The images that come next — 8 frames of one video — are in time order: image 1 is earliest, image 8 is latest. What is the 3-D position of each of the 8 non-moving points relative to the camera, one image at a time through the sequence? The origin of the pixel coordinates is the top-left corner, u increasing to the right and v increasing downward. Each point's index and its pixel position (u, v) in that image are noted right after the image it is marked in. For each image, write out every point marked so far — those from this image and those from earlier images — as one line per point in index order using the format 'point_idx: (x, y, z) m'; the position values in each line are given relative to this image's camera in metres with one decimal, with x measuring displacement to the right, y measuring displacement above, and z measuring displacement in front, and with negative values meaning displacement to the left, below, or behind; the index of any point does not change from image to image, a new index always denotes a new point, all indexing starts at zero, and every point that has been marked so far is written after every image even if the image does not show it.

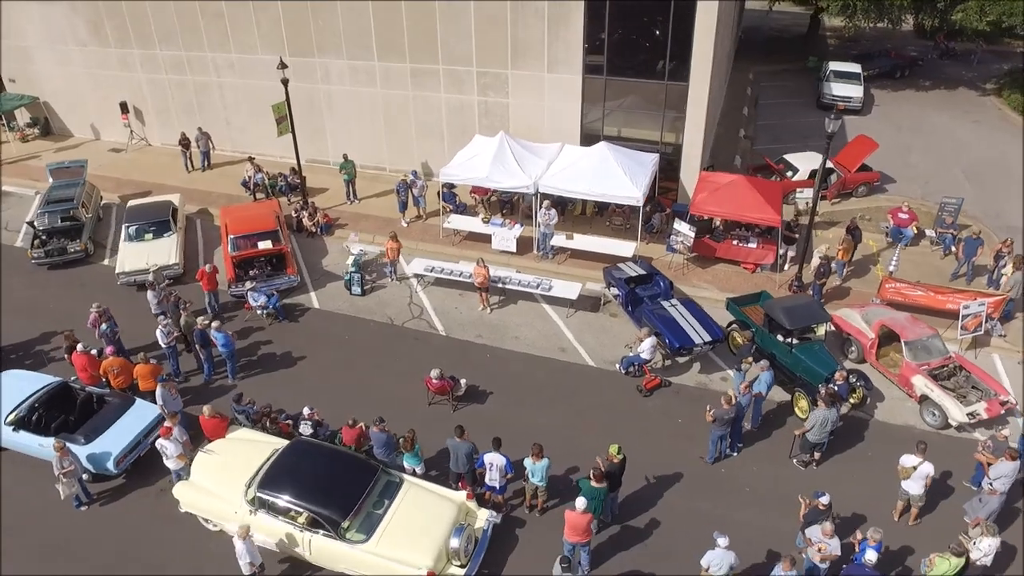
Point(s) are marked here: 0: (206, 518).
0: (-4.1, -3.1, +10.3) m
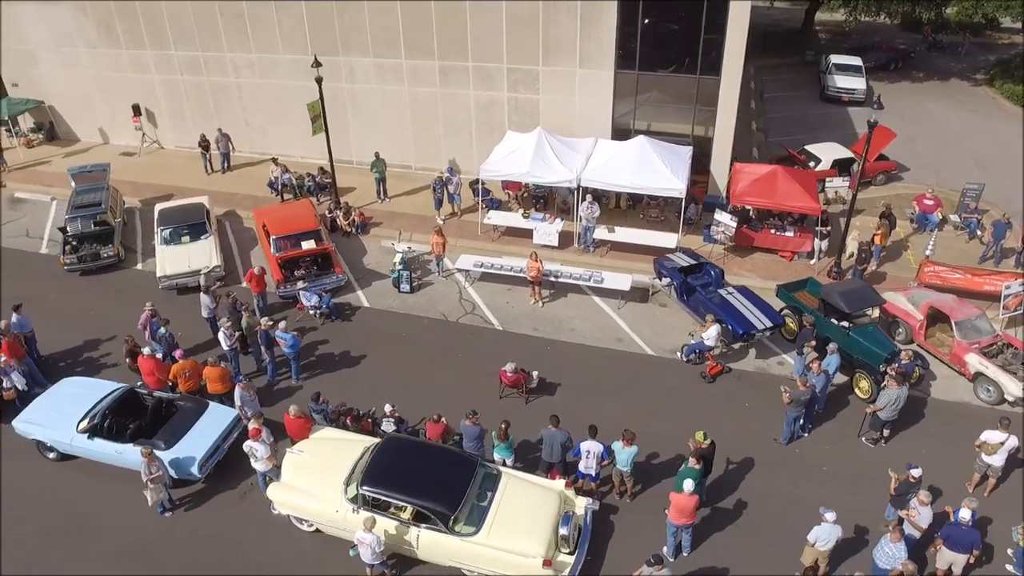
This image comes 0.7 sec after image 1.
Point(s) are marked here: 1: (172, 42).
0: (-2.8, -3.1, +10.2) m
1: (-9.0, +6.5, +20.1) m
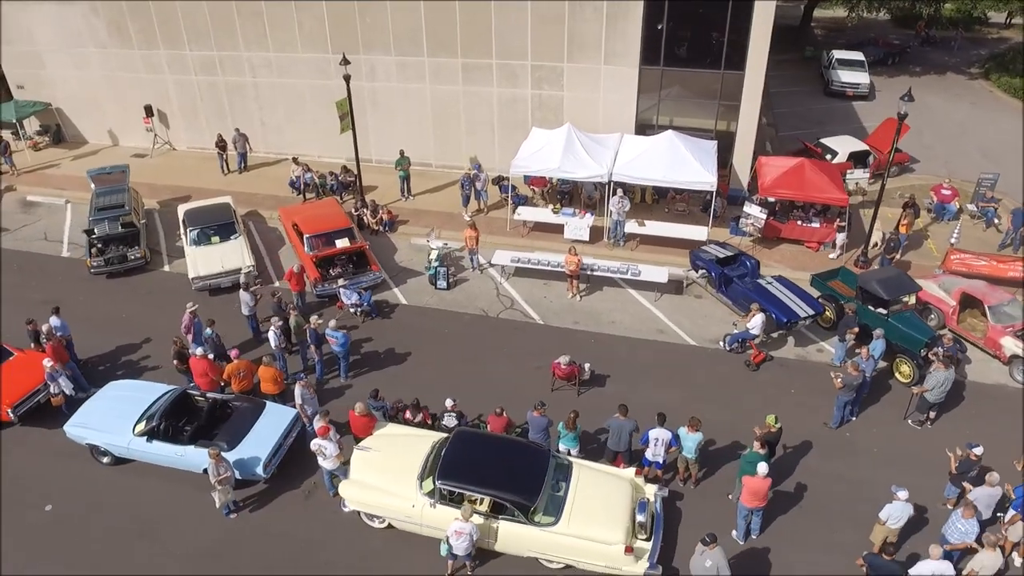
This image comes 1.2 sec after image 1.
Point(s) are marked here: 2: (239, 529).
0: (-1.8, -3.0, +10.3) m
1: (-8.5, +6.4, +19.9) m
2: (-3.8, -3.4, +10.7) m
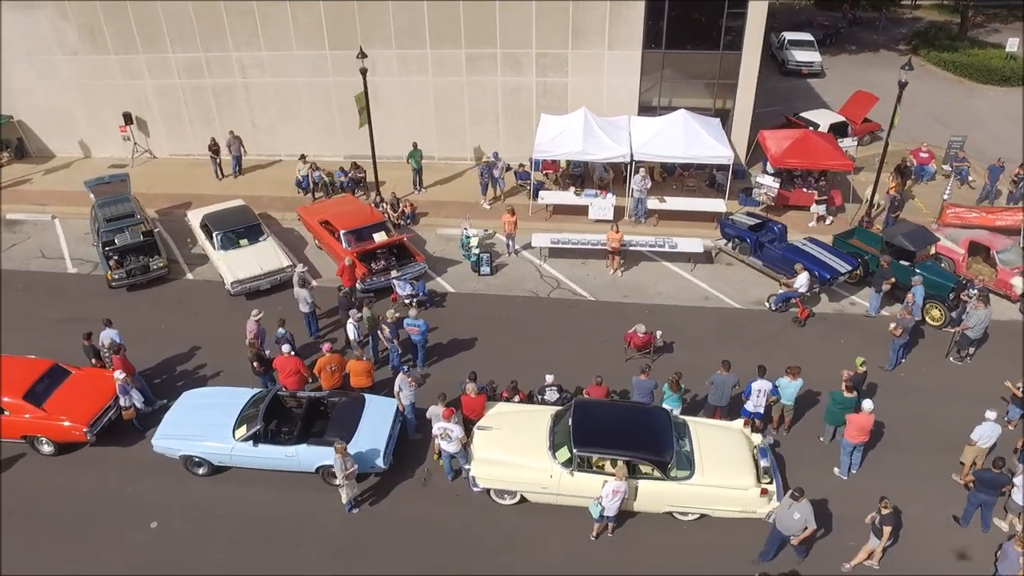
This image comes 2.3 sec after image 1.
0: (-0.1, -2.7, +10.5) m
1: (-8.6, +6.1, +19.1) m
2: (-2.0, -3.2, +10.6) m
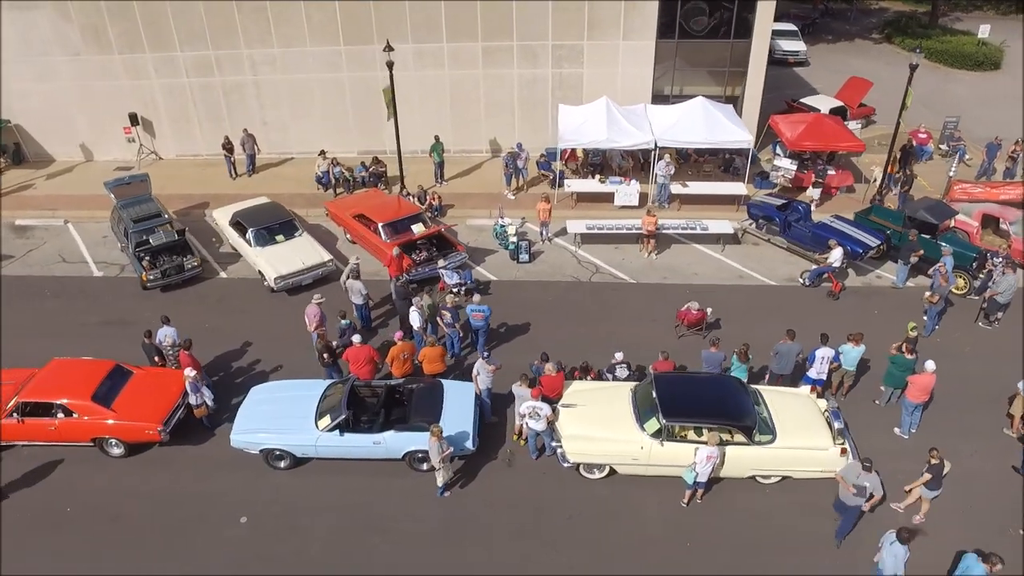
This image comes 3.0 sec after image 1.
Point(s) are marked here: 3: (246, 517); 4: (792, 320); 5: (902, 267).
0: (+1.2, -2.4, +10.7) m
1: (-8.2, +6.1, +18.7) m
2: (-0.7, -3.0, +10.7) m
3: (-3.7, -3.2, +10.6) m
4: (+5.3, -0.6, +14.4) m
5: (+7.7, +0.4, +15.1) m
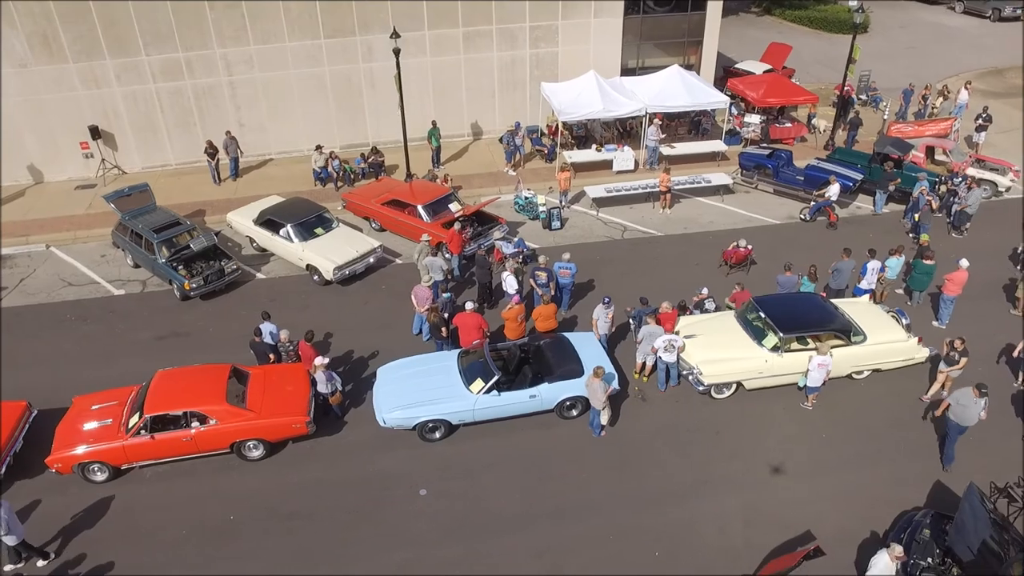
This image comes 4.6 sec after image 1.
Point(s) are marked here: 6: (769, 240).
0: (+3.3, -1.5, +11.8) m
1: (-8.5, +5.6, +17.7) m
2: (+1.5, -2.3, +11.4) m
3: (-1.3, -2.8, +10.7) m
4: (+6.3, +0.8, +16.2) m
5: (+8.4, +2.1, +17.5) m
6: (+5.6, +1.0, +16.5) m
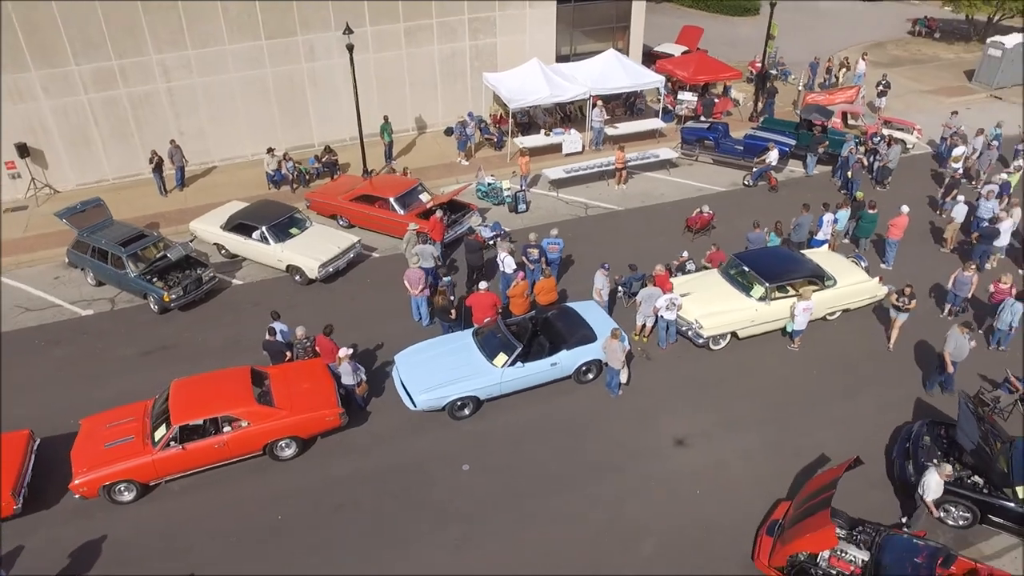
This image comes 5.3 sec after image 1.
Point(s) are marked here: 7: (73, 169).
0: (+3.5, -0.8, +12.7) m
1: (-9.7, +5.1, +16.8) m
2: (+1.9, -1.7, +12.0) m
3: (-0.7, -2.5, +10.9) m
4: (+5.6, +1.8, +17.5) m
5: (+7.4, +3.2, +19.0) m
6: (+4.8, +1.9, +17.7) m
7: (-10.3, +2.8, +18.0) m
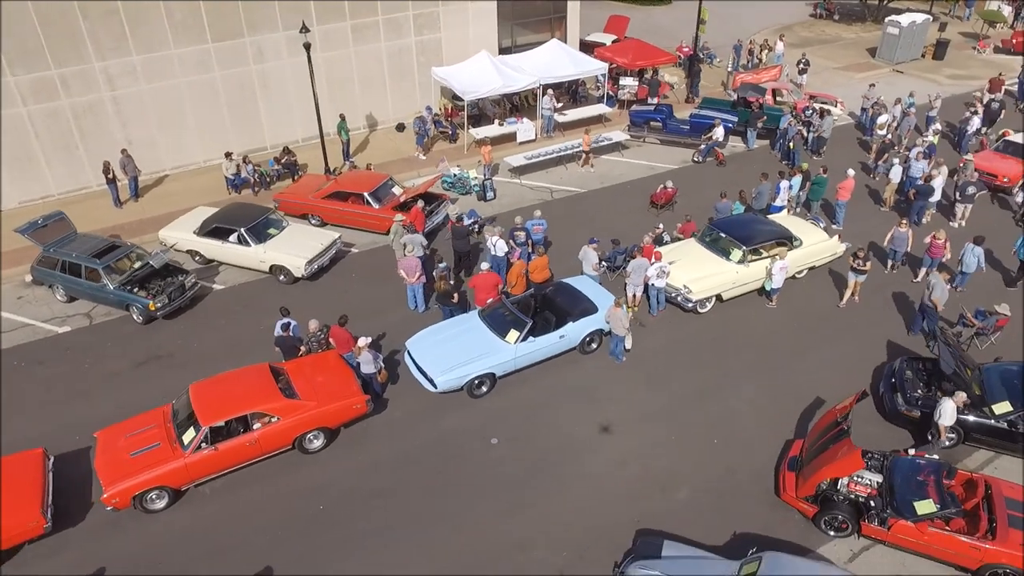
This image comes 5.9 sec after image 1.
0: (+3.5, -0.1, +13.5) m
1: (-10.5, +4.7, +15.9) m
2: (+2.0, -1.3, +12.7) m
3: (-0.3, -2.2, +11.2) m
4: (+4.8, +2.5, +18.5) m
5: (+6.3, +4.1, +20.2) m
6: (+4.0, +2.6, +18.6) m
7: (-11.1, +2.3, +17.1) m
